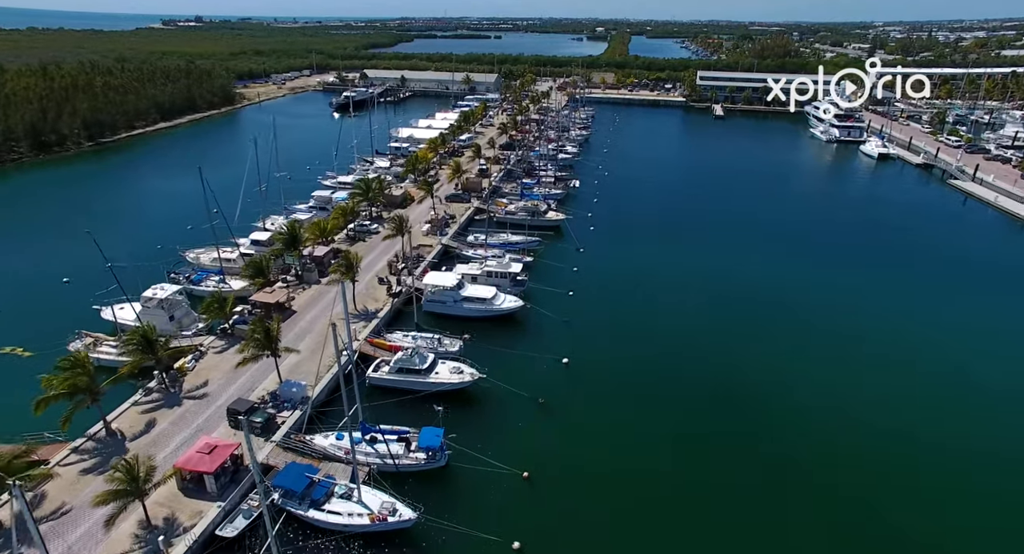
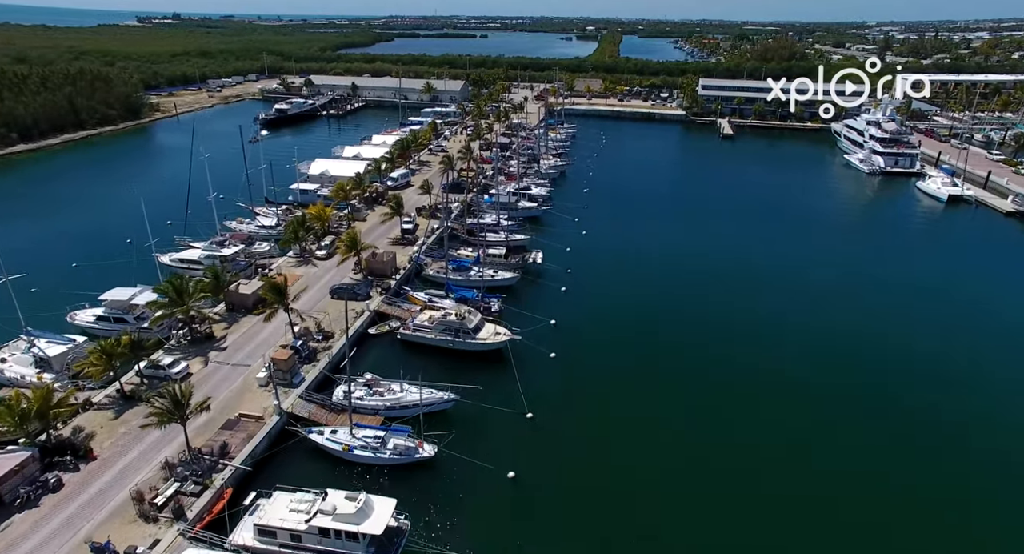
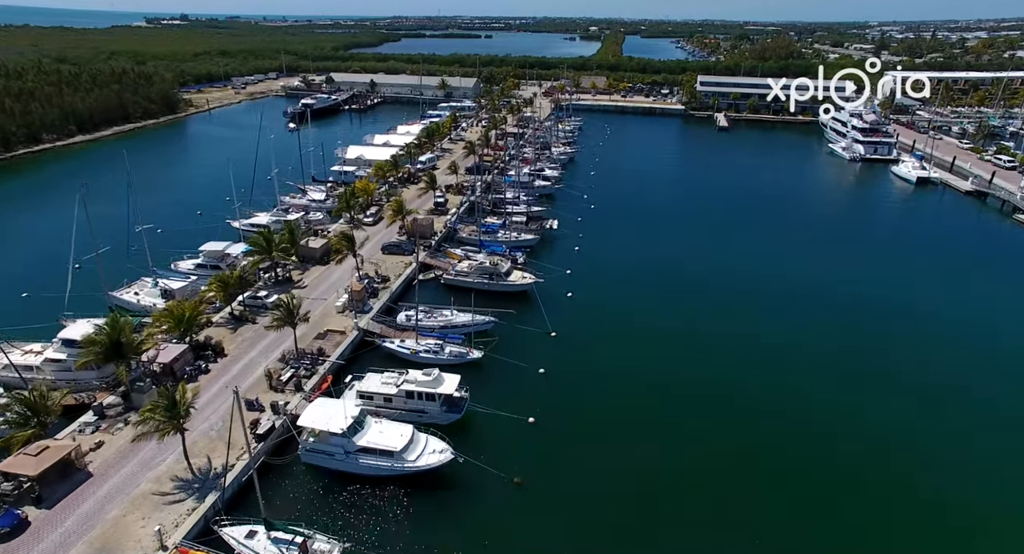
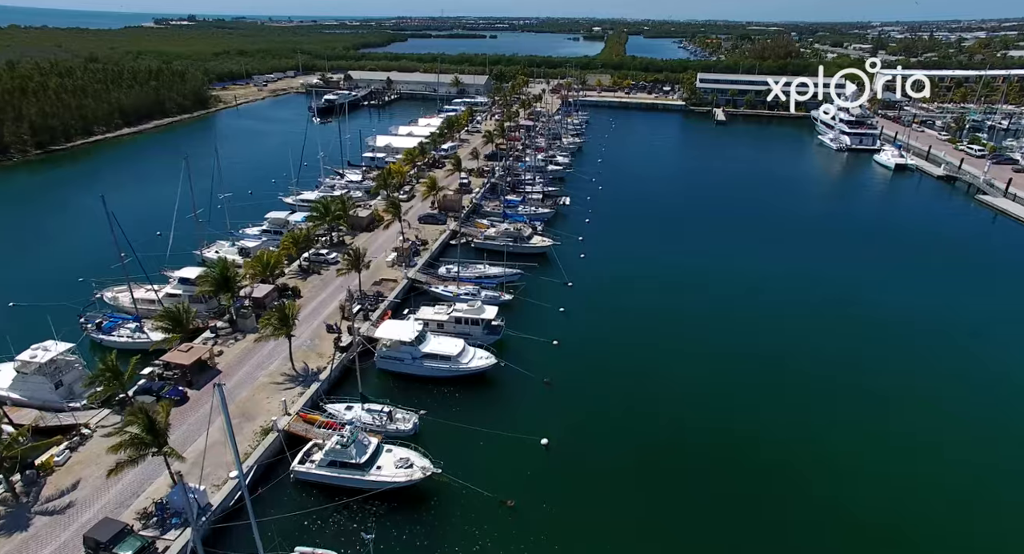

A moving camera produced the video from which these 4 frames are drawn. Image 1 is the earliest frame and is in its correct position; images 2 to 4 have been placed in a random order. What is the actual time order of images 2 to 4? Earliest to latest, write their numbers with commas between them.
4, 3, 2
